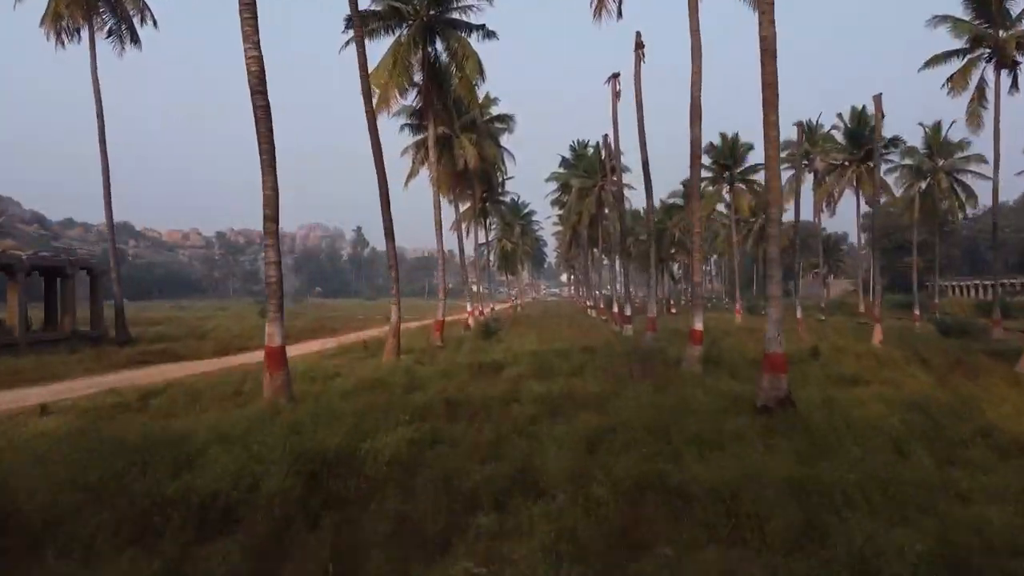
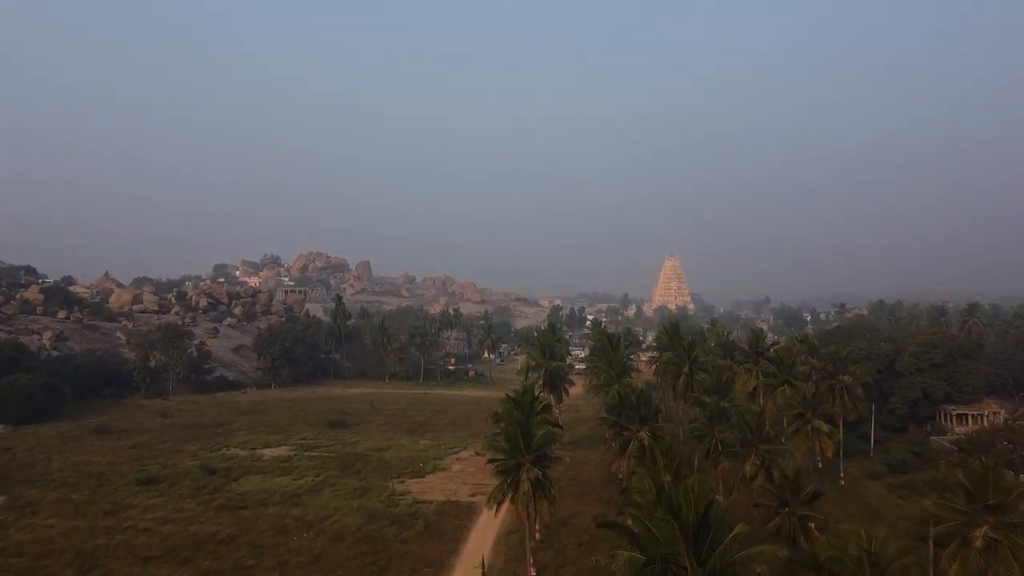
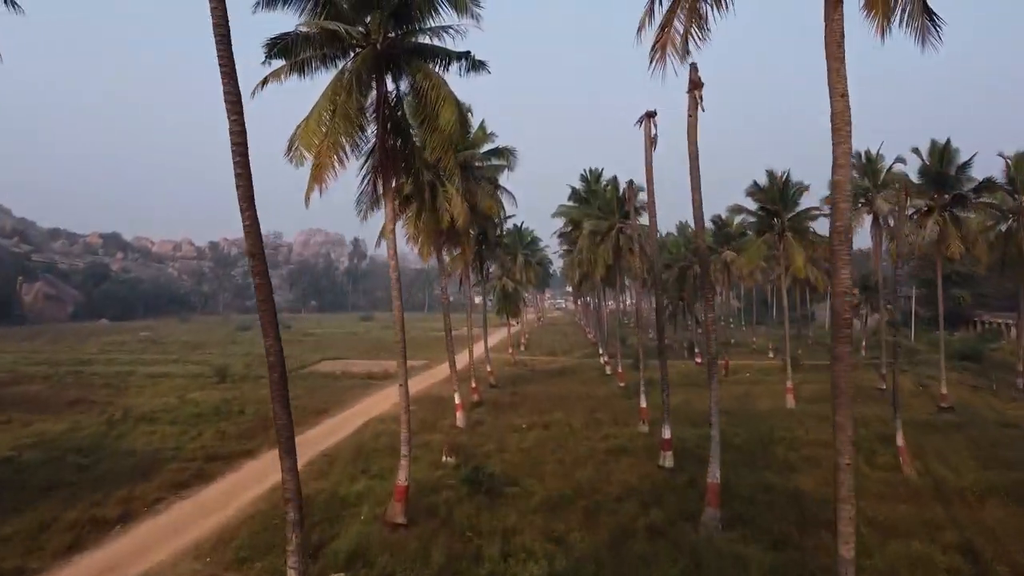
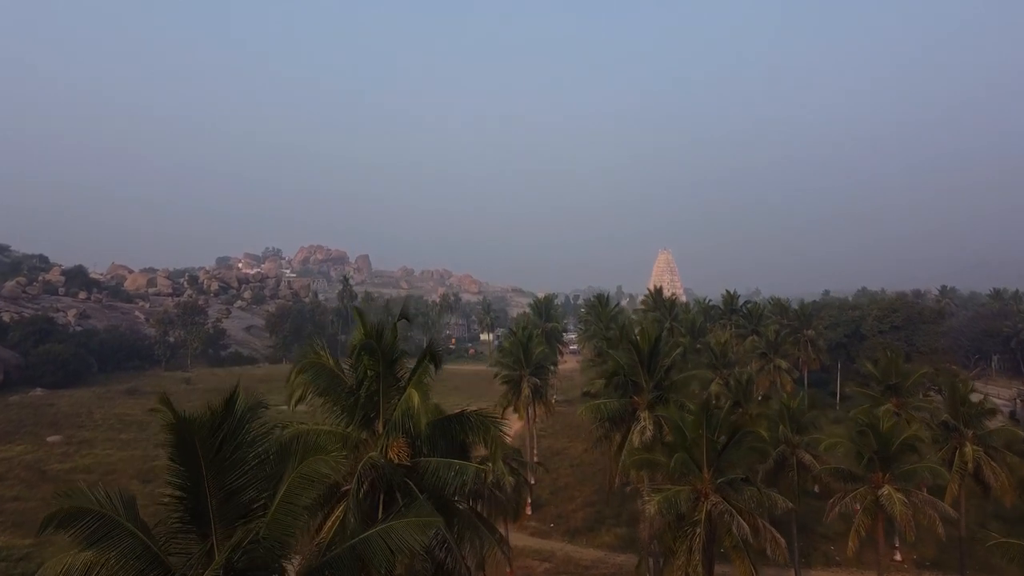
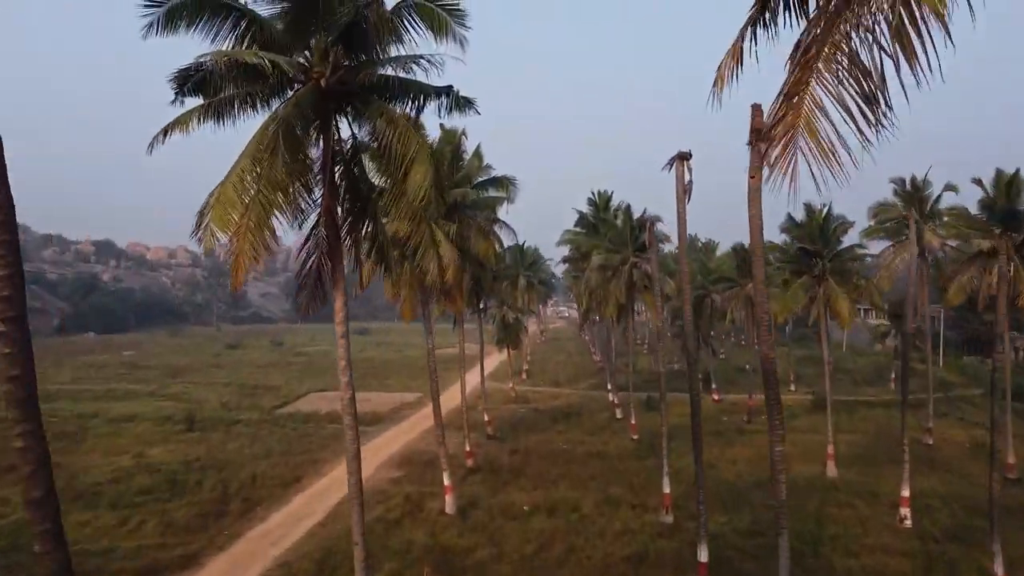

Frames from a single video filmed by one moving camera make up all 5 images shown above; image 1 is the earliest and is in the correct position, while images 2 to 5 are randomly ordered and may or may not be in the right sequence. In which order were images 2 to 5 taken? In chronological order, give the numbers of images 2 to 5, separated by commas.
3, 5, 4, 2
